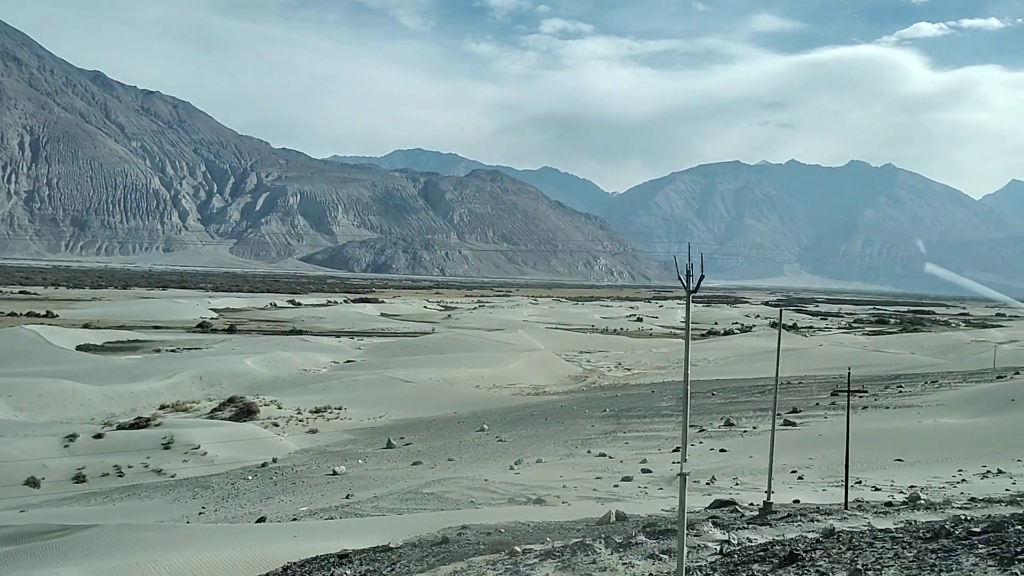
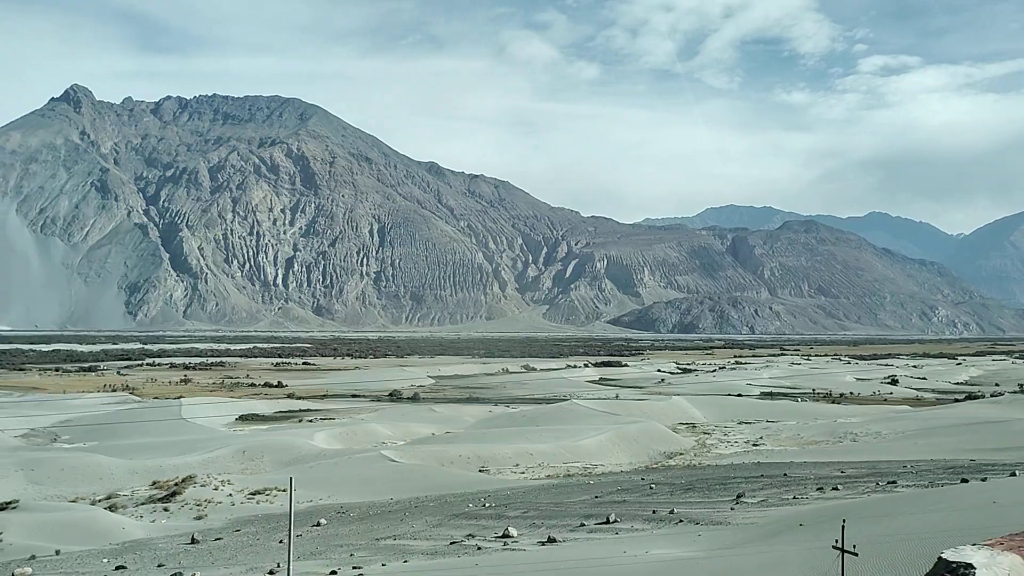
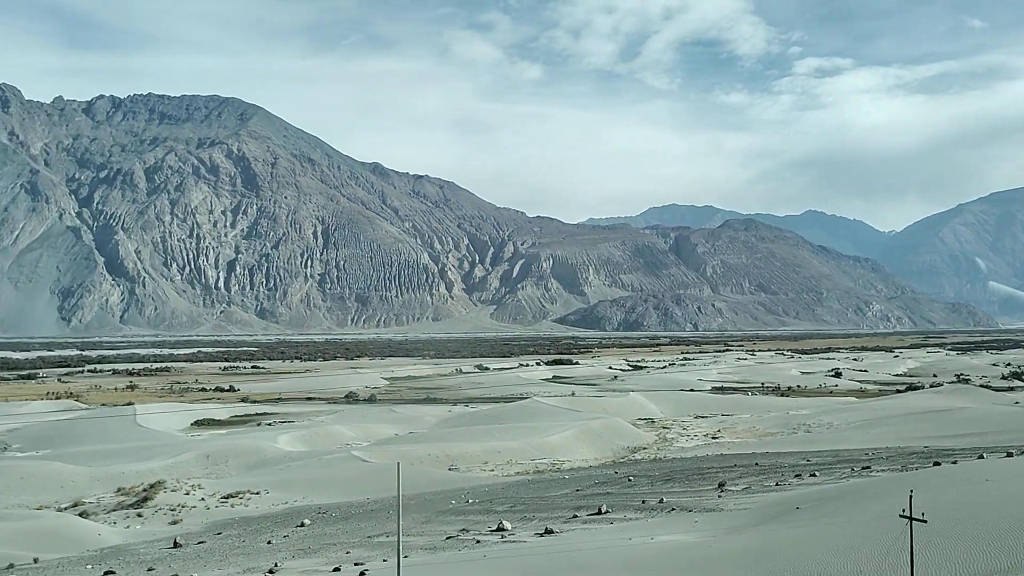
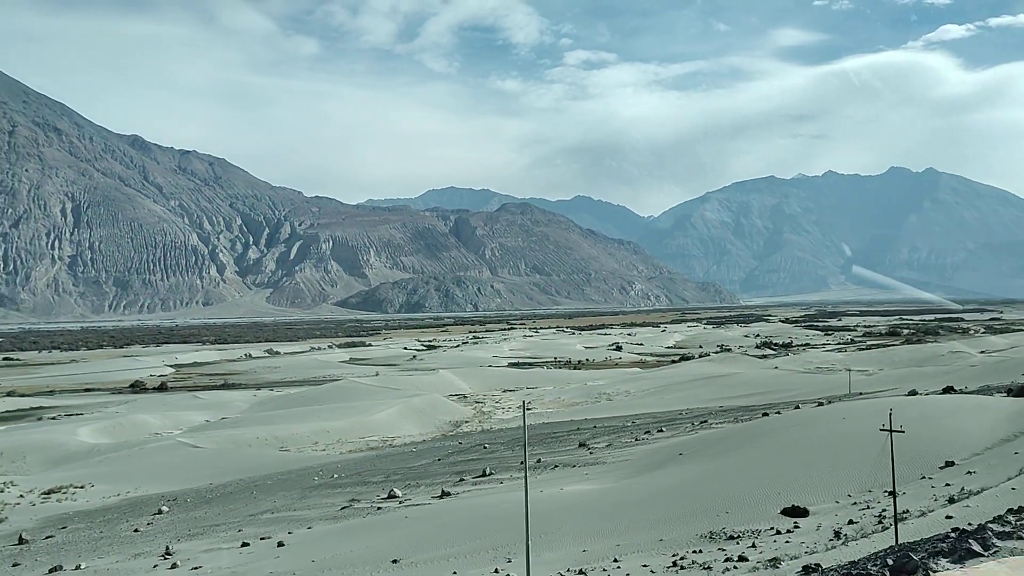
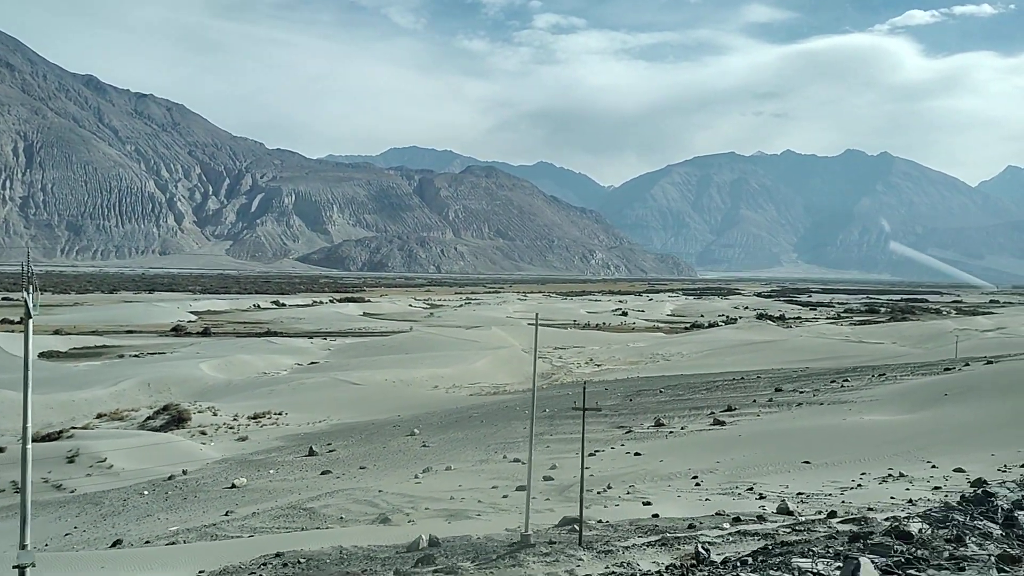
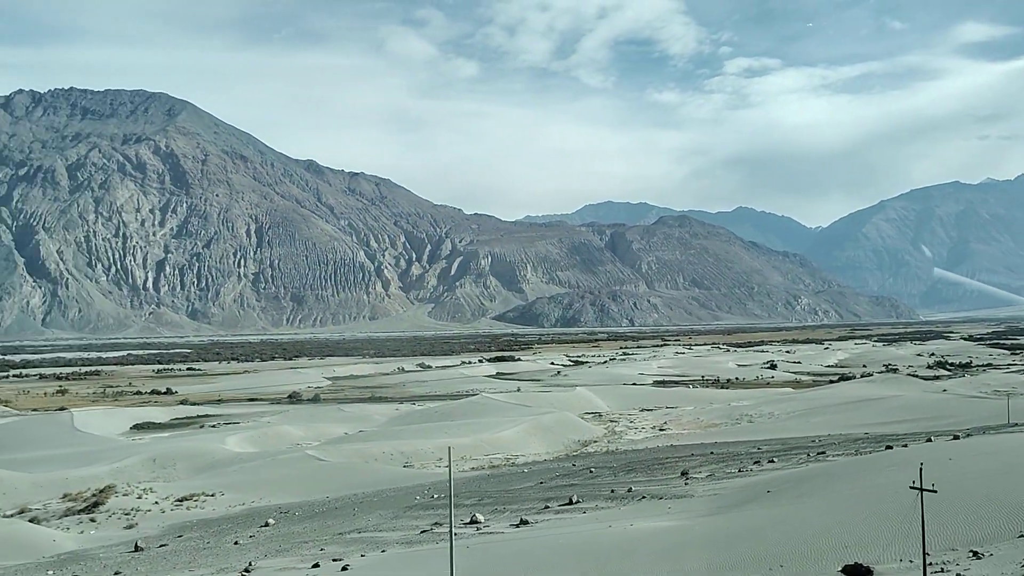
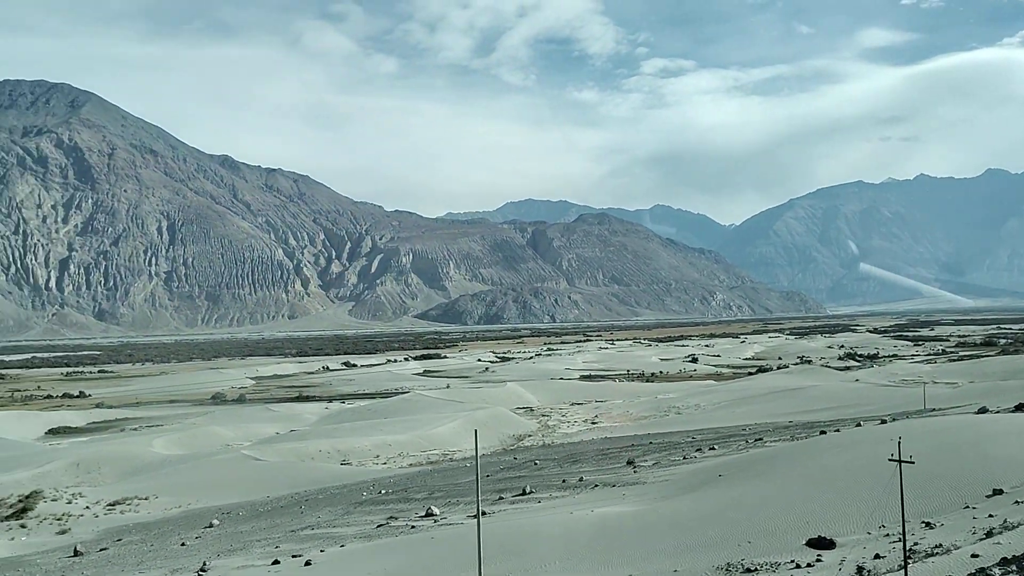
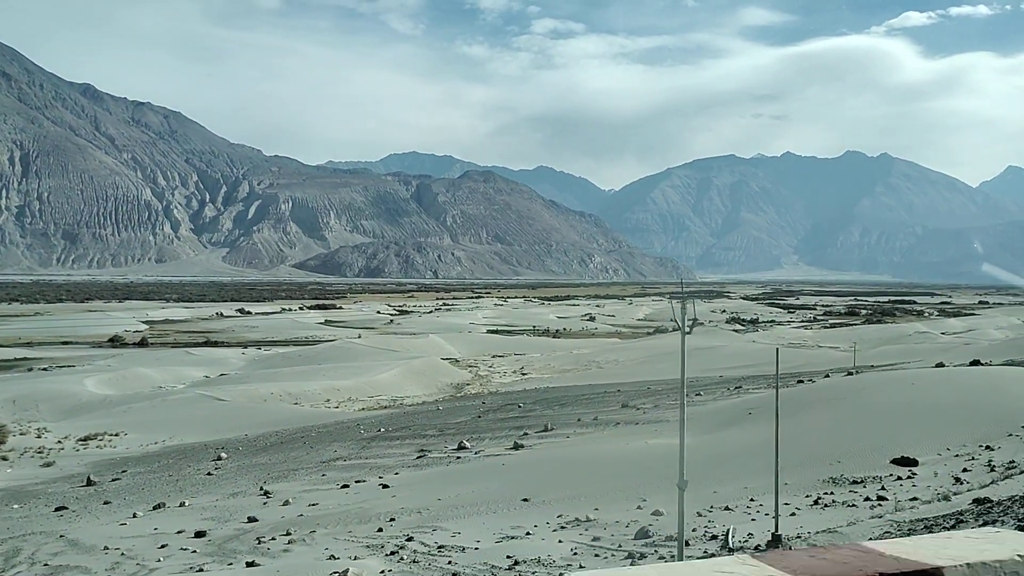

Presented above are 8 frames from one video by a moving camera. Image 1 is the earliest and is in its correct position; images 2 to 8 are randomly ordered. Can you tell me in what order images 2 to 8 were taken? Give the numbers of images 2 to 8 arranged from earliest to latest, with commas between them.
5, 8, 4, 7, 6, 3, 2
